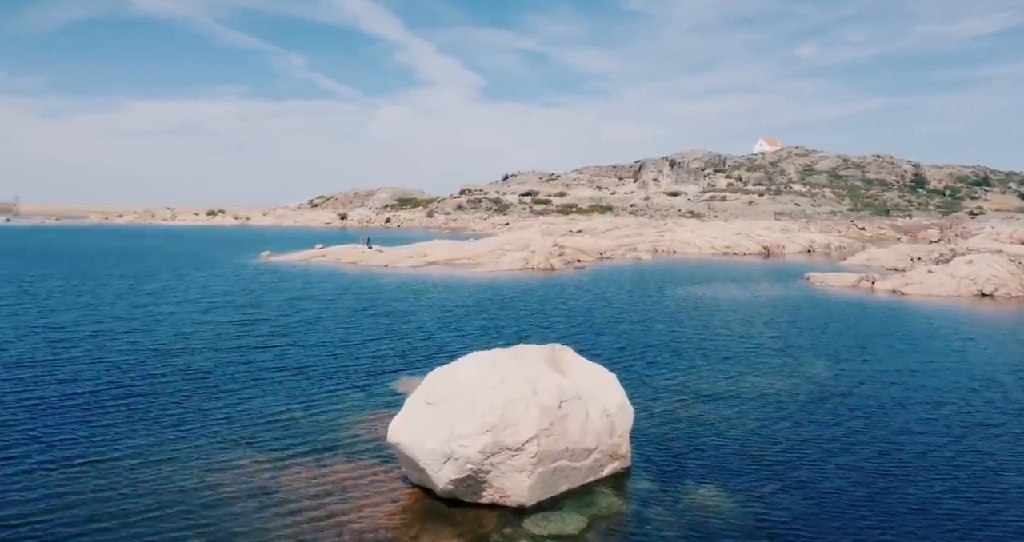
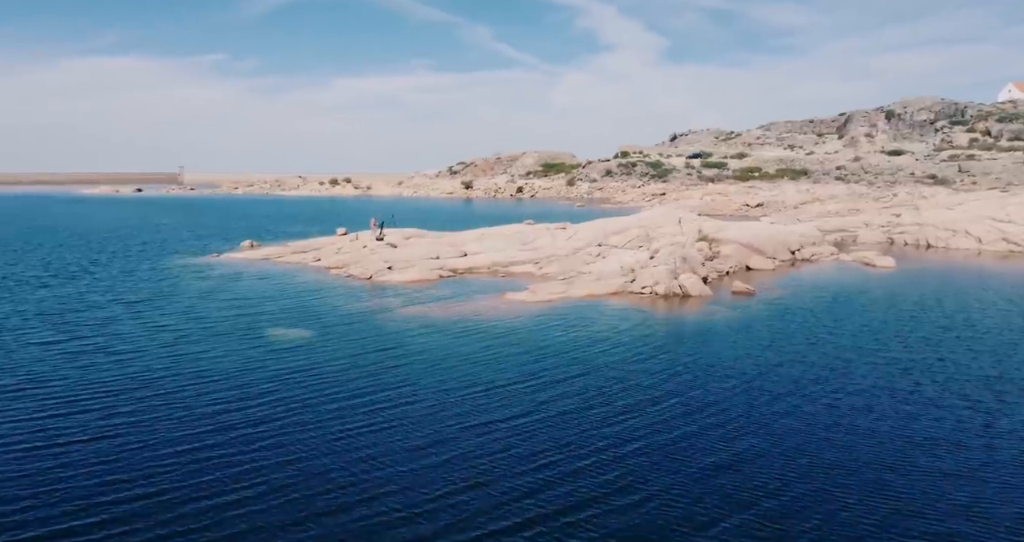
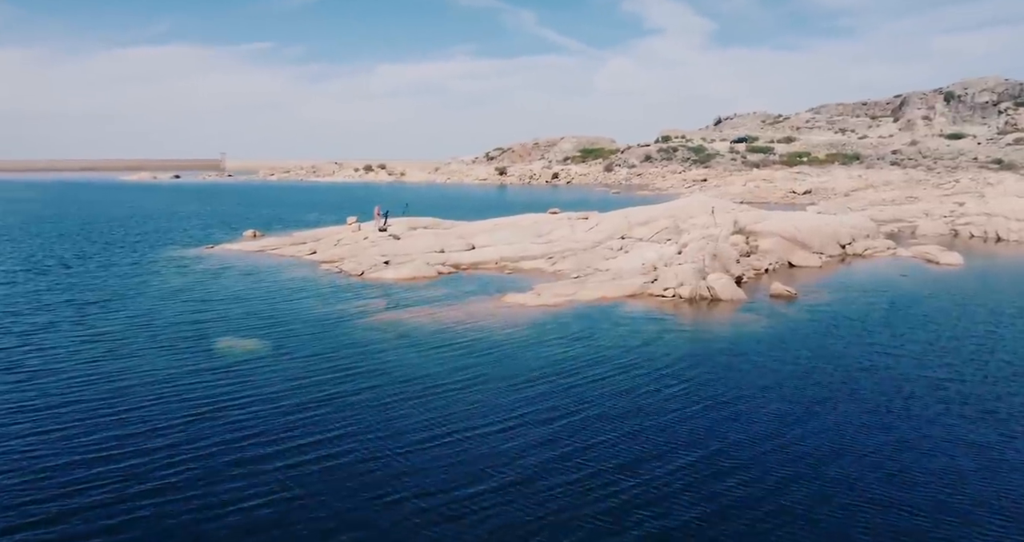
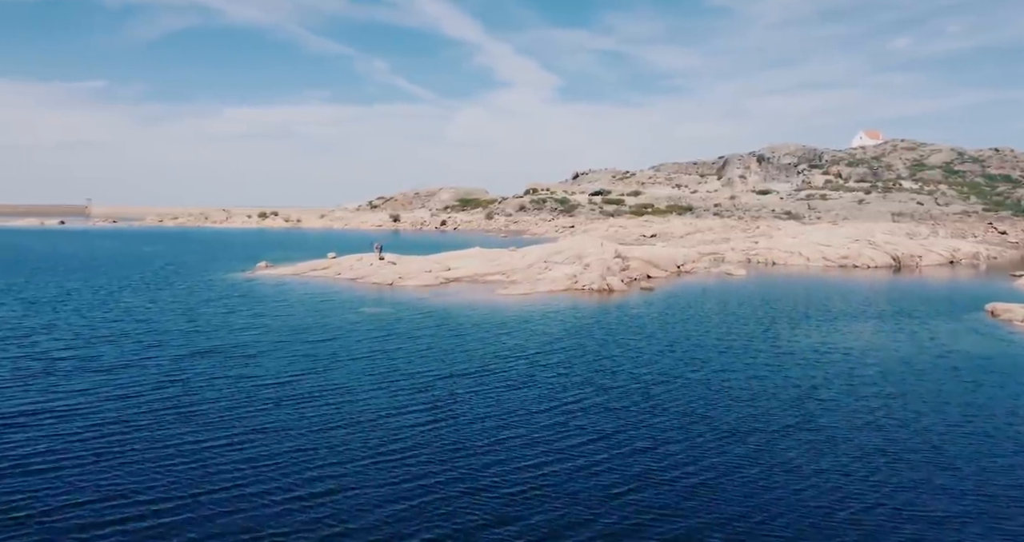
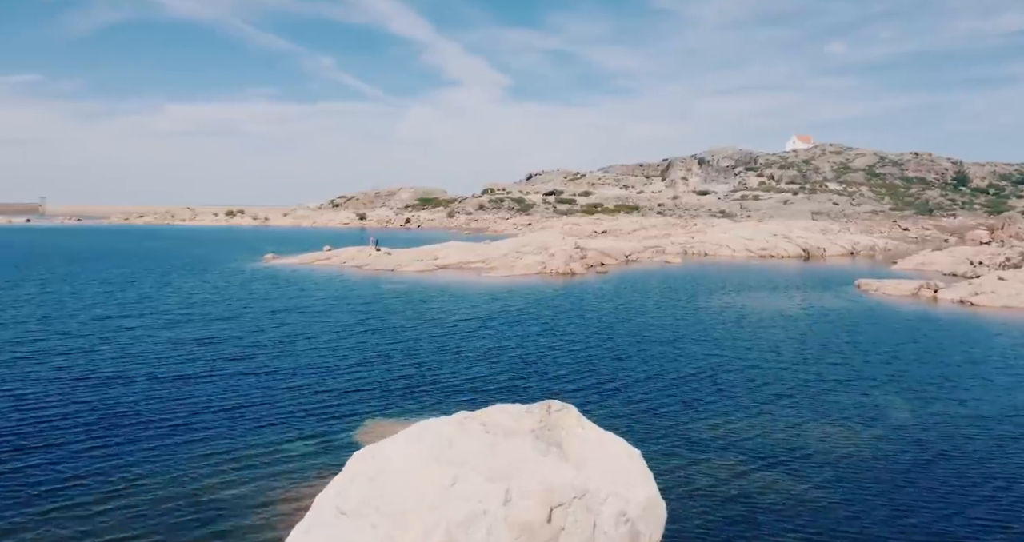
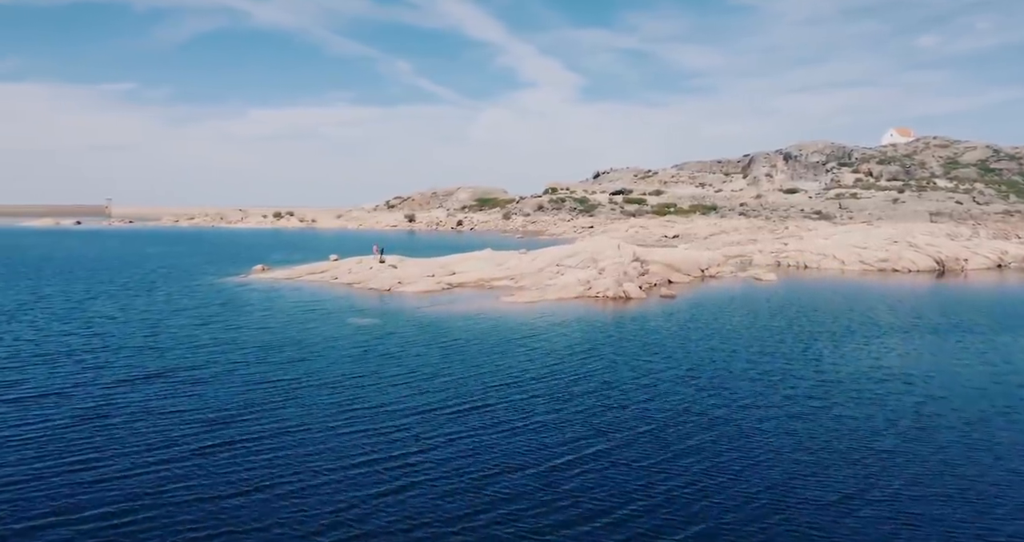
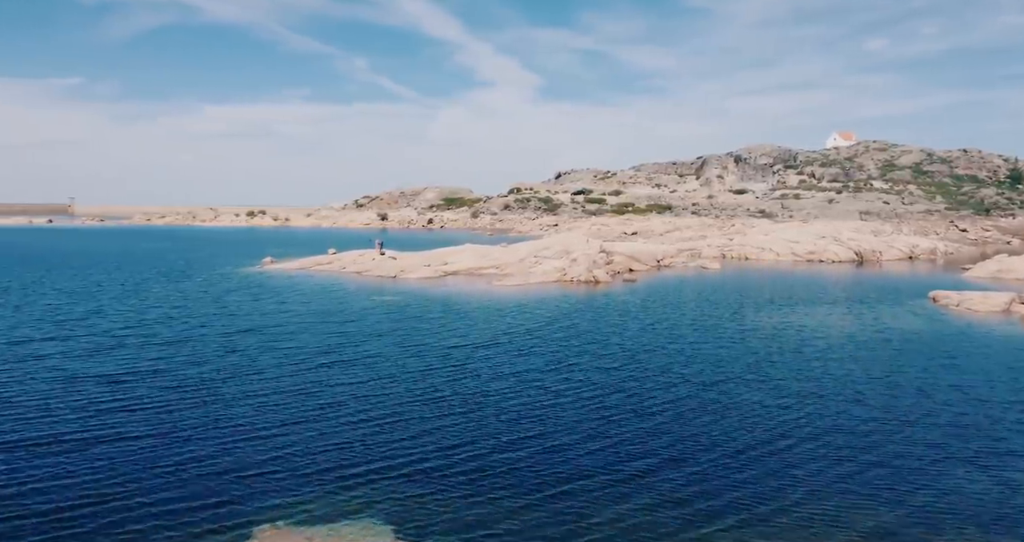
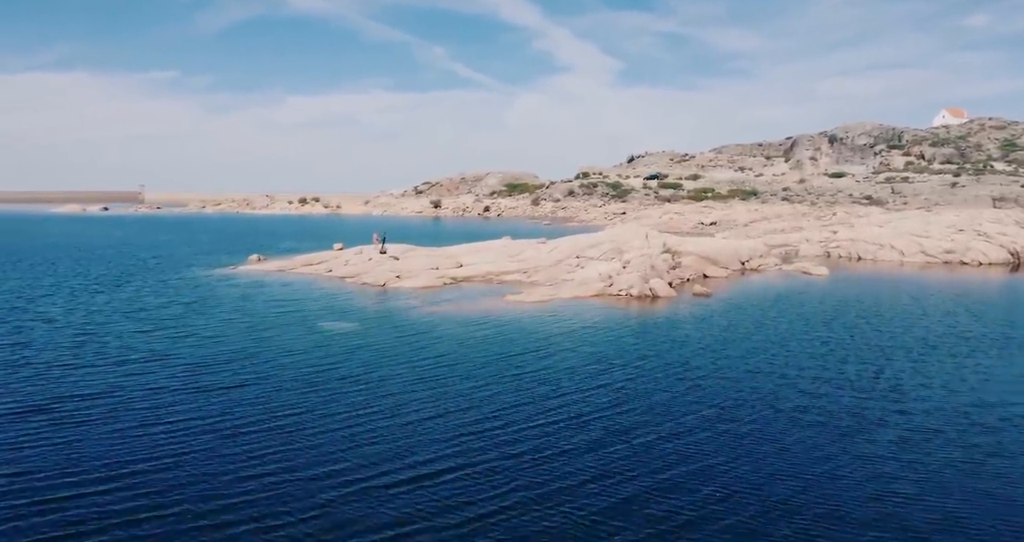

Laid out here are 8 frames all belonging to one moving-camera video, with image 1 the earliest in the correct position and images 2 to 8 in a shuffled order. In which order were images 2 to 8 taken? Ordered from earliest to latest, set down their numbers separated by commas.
5, 7, 4, 6, 8, 2, 3
